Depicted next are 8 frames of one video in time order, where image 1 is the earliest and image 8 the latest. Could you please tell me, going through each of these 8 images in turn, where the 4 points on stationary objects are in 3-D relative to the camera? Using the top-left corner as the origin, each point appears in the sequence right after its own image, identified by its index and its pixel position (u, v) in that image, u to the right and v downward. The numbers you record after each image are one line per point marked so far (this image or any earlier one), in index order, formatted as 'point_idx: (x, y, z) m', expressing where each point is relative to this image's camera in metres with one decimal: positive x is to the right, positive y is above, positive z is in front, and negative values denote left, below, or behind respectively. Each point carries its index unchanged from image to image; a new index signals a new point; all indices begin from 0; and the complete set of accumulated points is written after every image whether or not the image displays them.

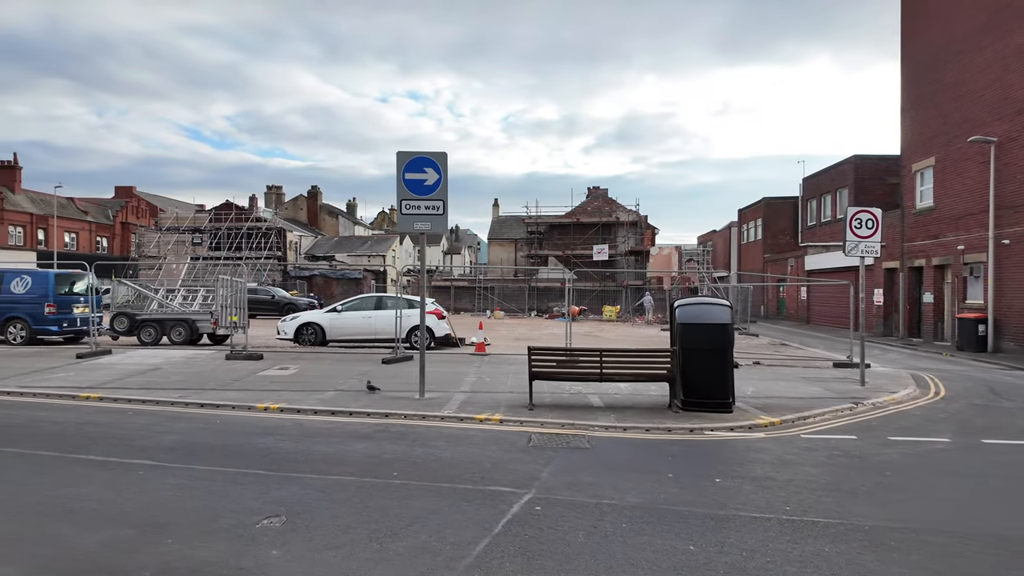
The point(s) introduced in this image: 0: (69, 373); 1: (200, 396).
0: (-8.1, -1.6, +10.7) m
1: (-4.6, -1.6, +8.7) m
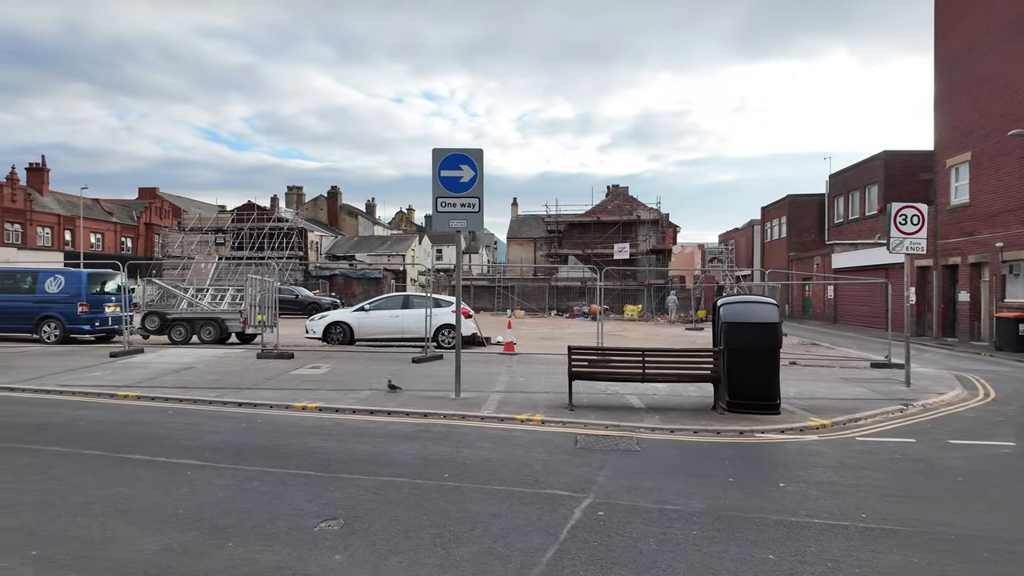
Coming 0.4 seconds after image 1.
0: (-7.5, -1.5, +10.8) m
1: (-4.1, -1.6, +8.6) m
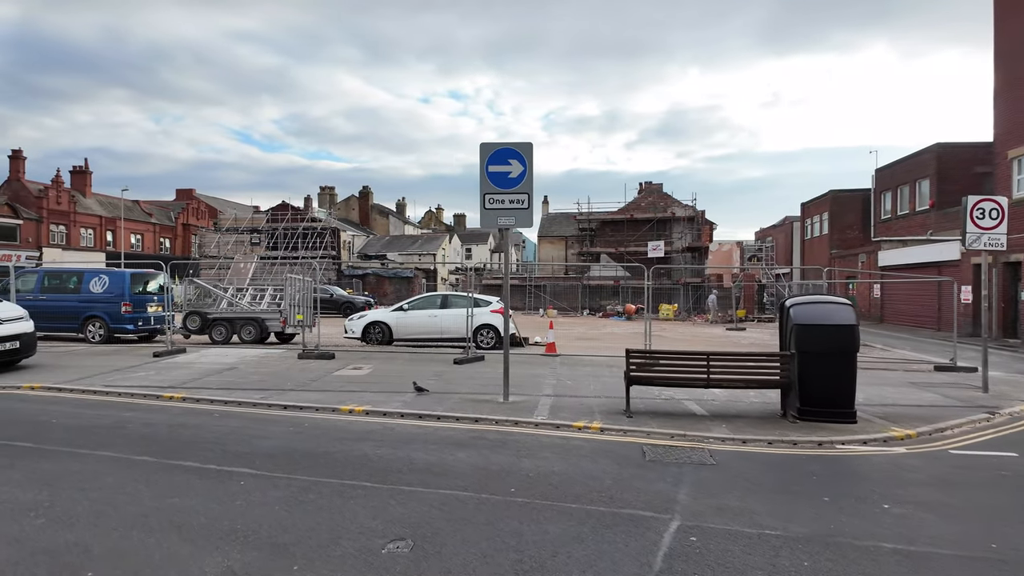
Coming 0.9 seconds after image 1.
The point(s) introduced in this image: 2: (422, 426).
0: (-6.7, -1.5, +10.8) m
1: (-3.3, -1.6, +8.5) m
2: (-1.0, -1.6, +6.9) m
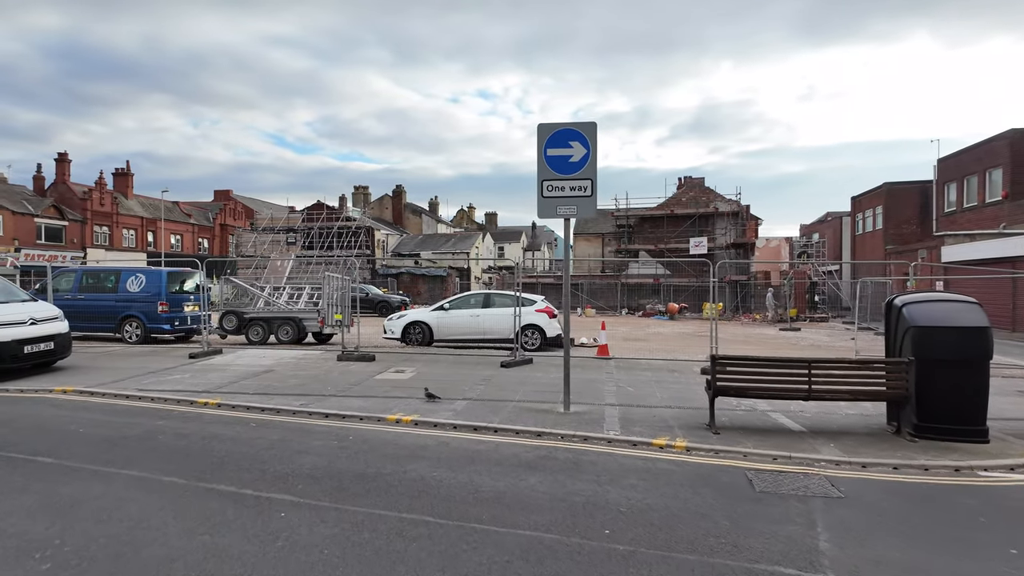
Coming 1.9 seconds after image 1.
0: (-5.8, -1.5, +10.3) m
1: (-2.5, -1.6, +7.8) m
2: (-0.3, -1.6, +6.1) m
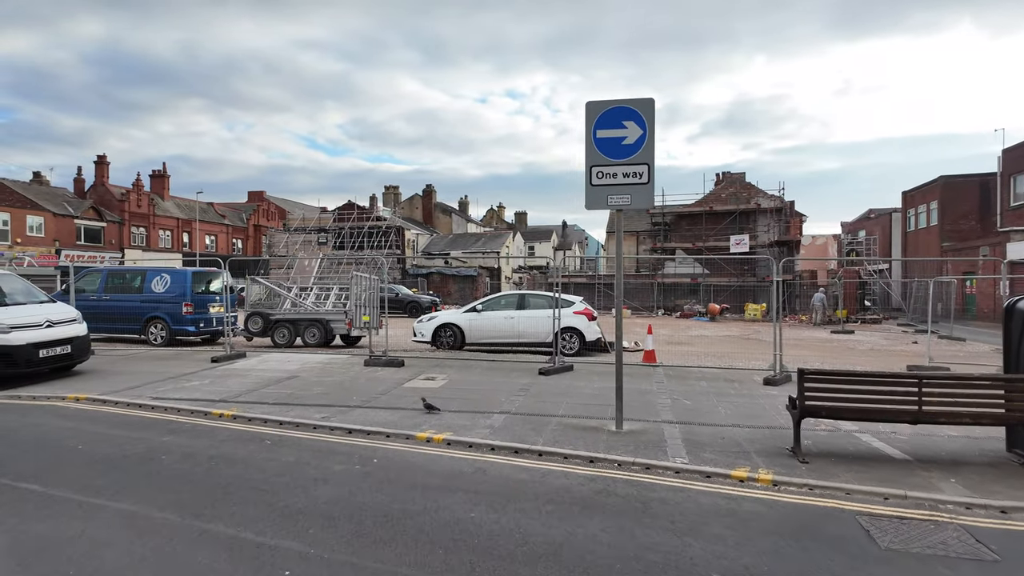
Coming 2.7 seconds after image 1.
0: (-5.1, -1.5, +9.7) m
1: (-2.0, -1.6, +7.1) m
2: (+0.1, -1.6, +5.2) m
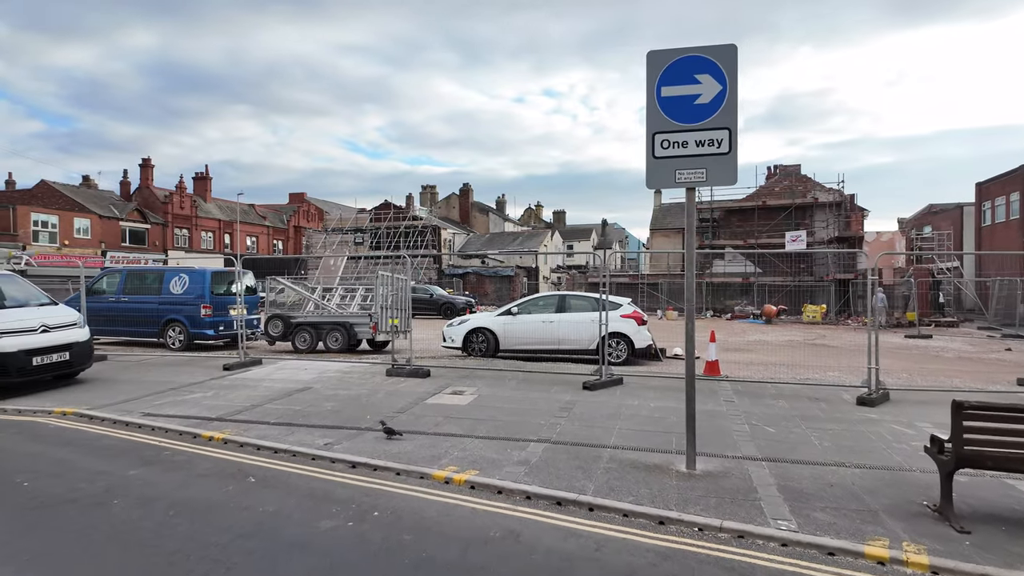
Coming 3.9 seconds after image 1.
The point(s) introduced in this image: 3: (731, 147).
0: (-4.5, -1.5, +8.7) m
1: (-1.6, -1.6, +5.9) m
2: (+0.4, -1.6, +3.9) m
3: (+1.8, +1.2, +5.0) m
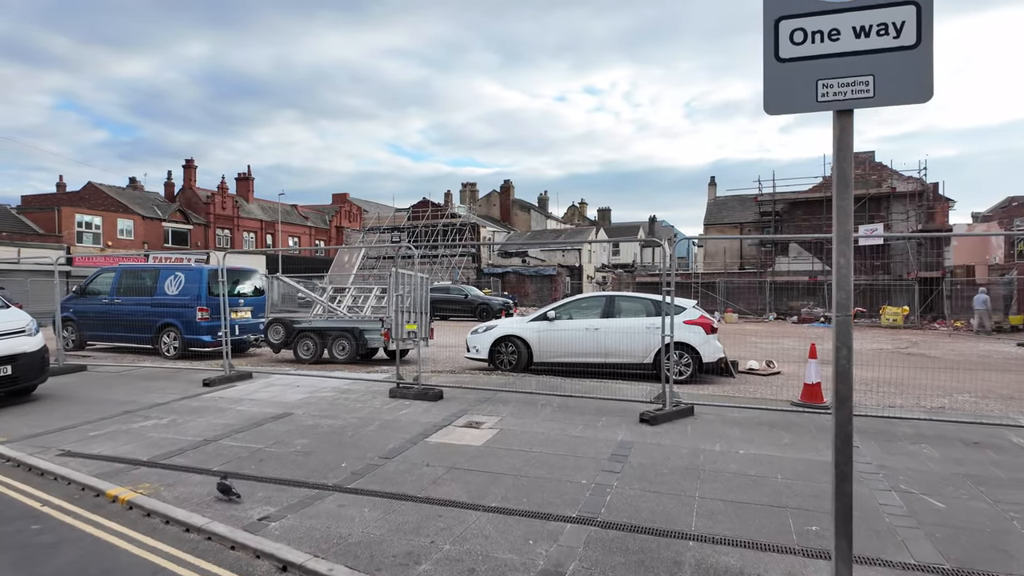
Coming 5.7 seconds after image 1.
0: (-4.1, -1.5, +7.0) m
1: (-1.4, -1.6, +3.9) m
2: (+0.4, -1.6, +1.8) m
3: (+1.9, +1.2, +2.8) m
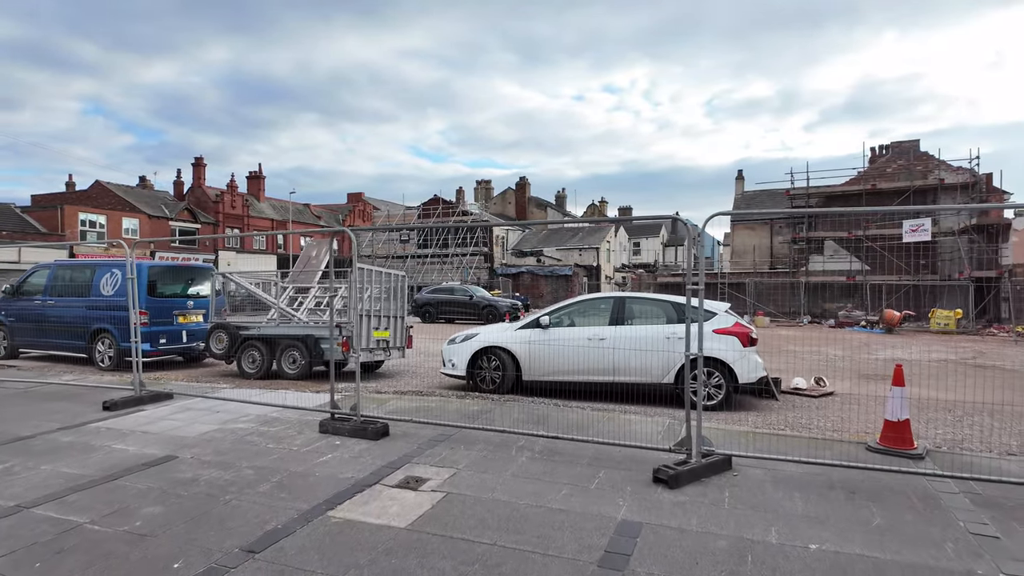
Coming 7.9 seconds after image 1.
0: (-4.5, -1.5, +5.2) m
1: (-1.9, -1.6, +2.0) m
2: (-0.1, -1.6, -0.2) m
3: (+1.5, +1.2, +0.7) m
